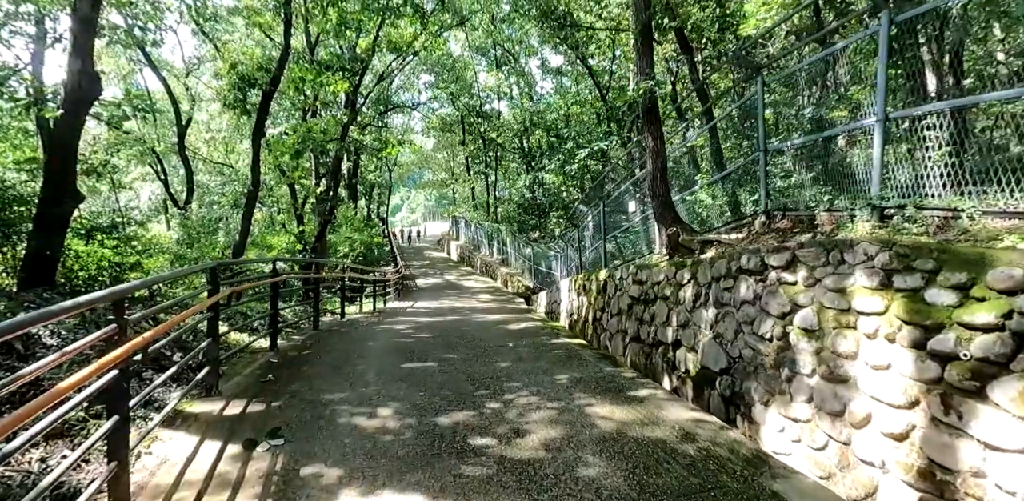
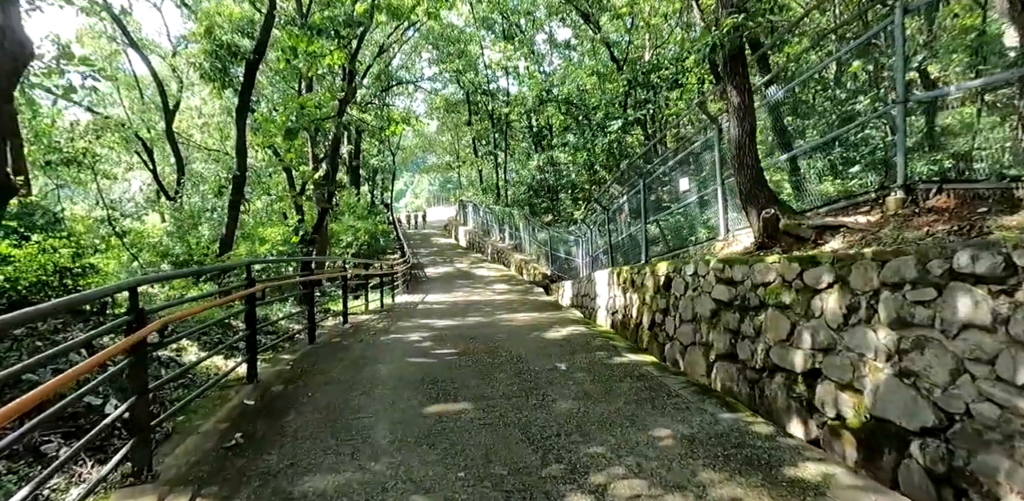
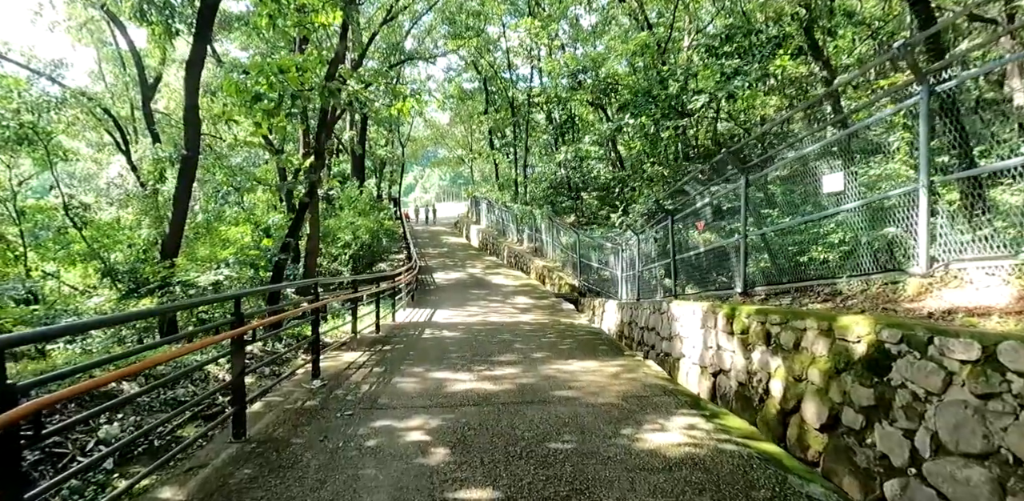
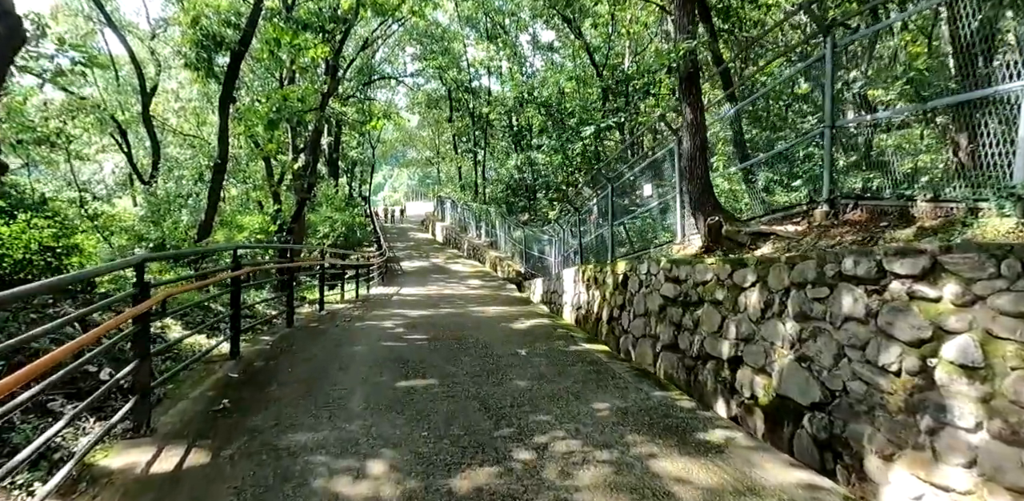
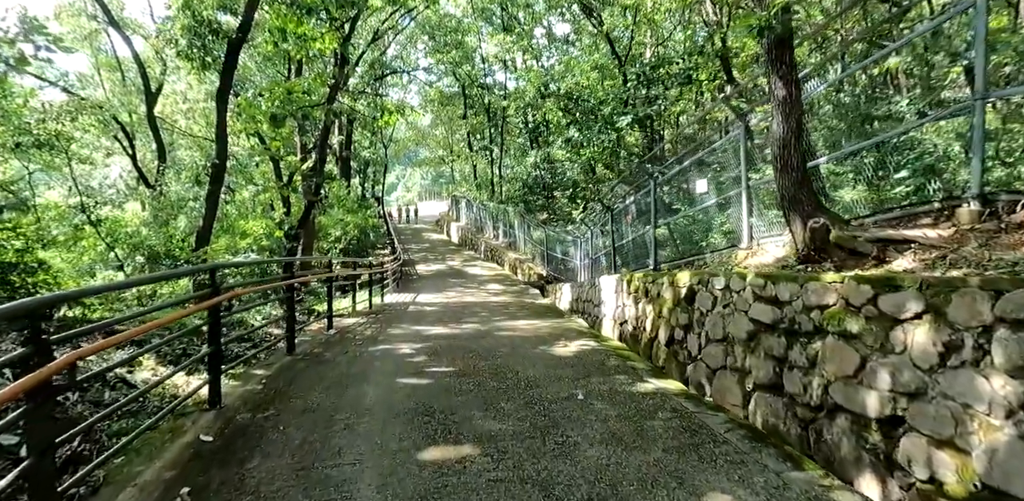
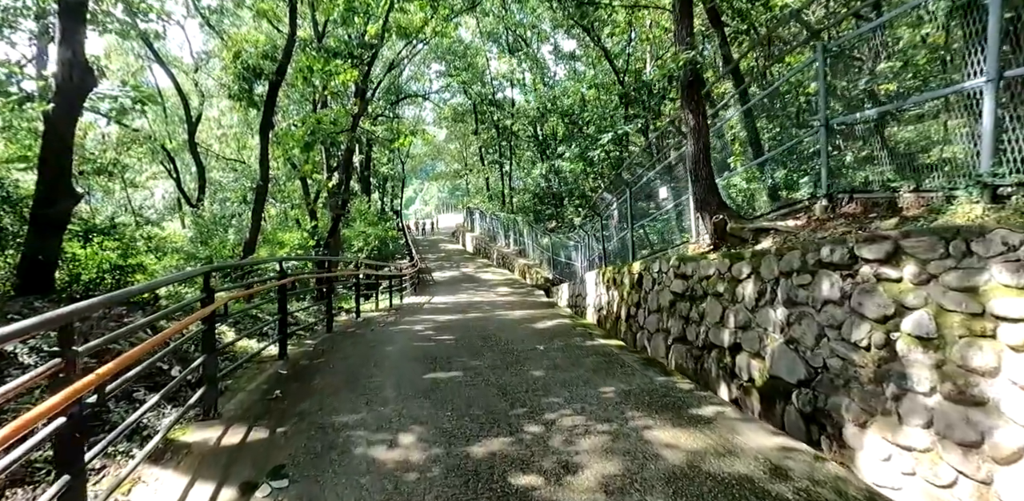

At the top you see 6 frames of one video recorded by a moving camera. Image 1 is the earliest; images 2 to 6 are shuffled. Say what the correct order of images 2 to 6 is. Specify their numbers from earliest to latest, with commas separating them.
6, 4, 2, 5, 3
